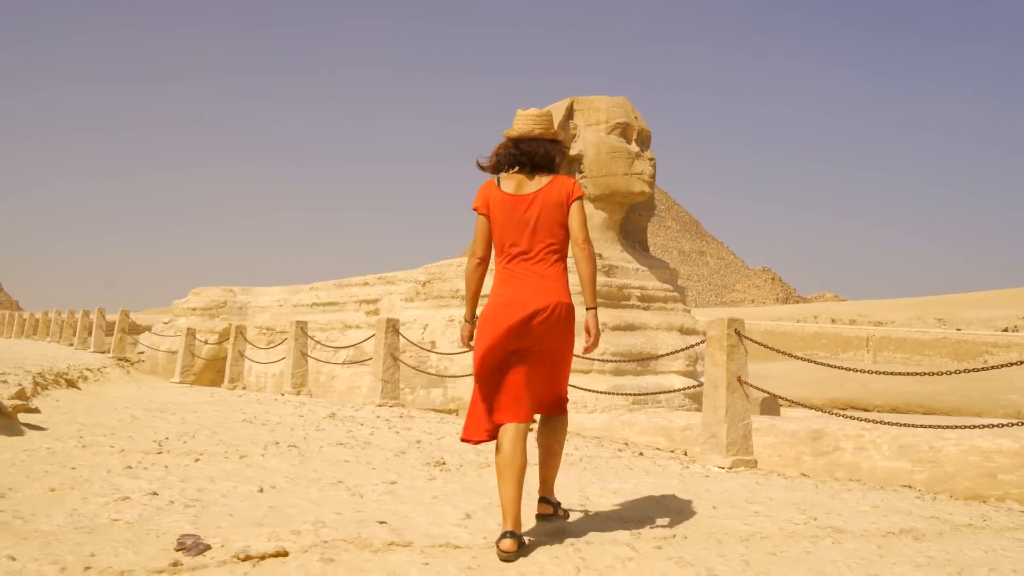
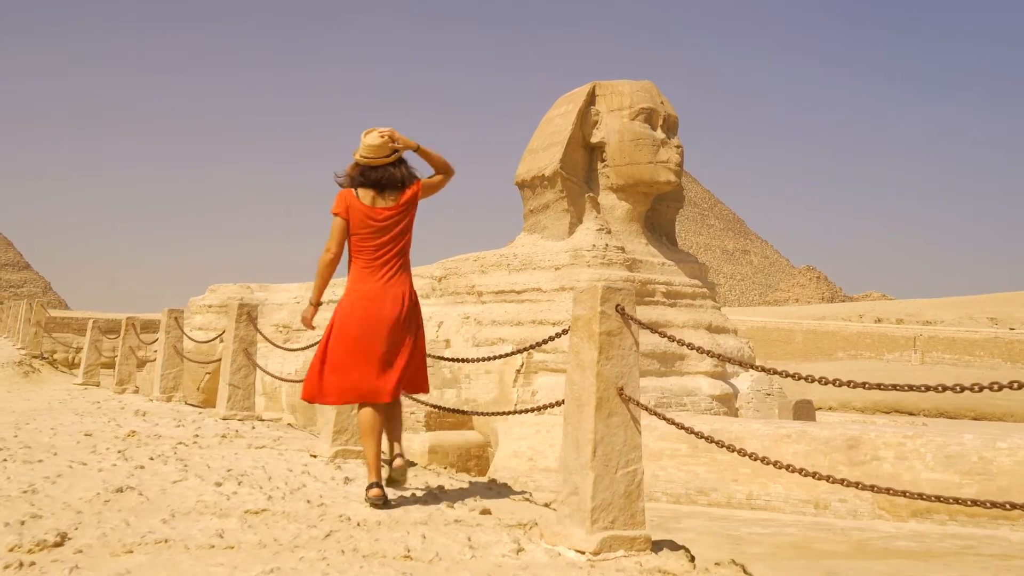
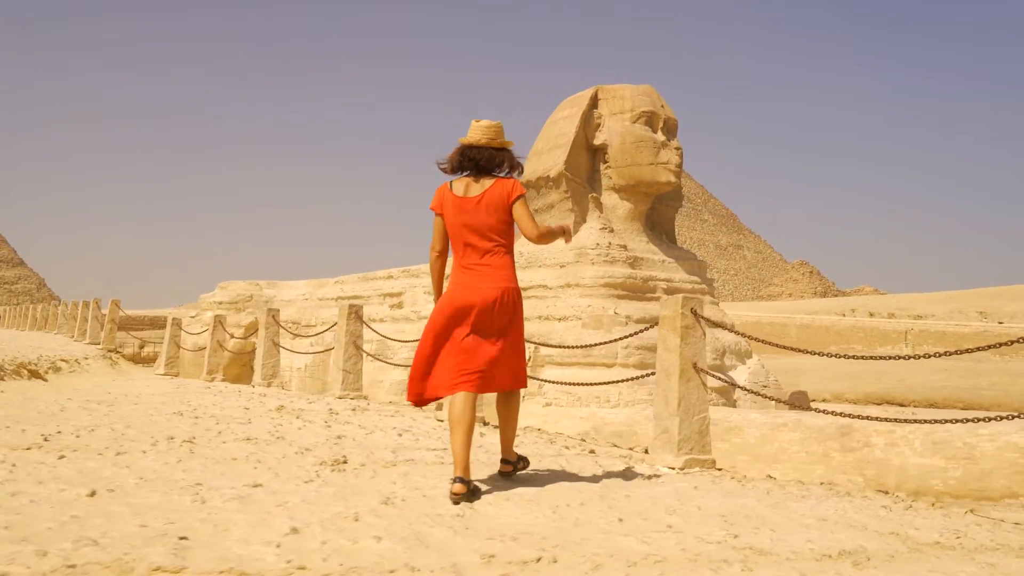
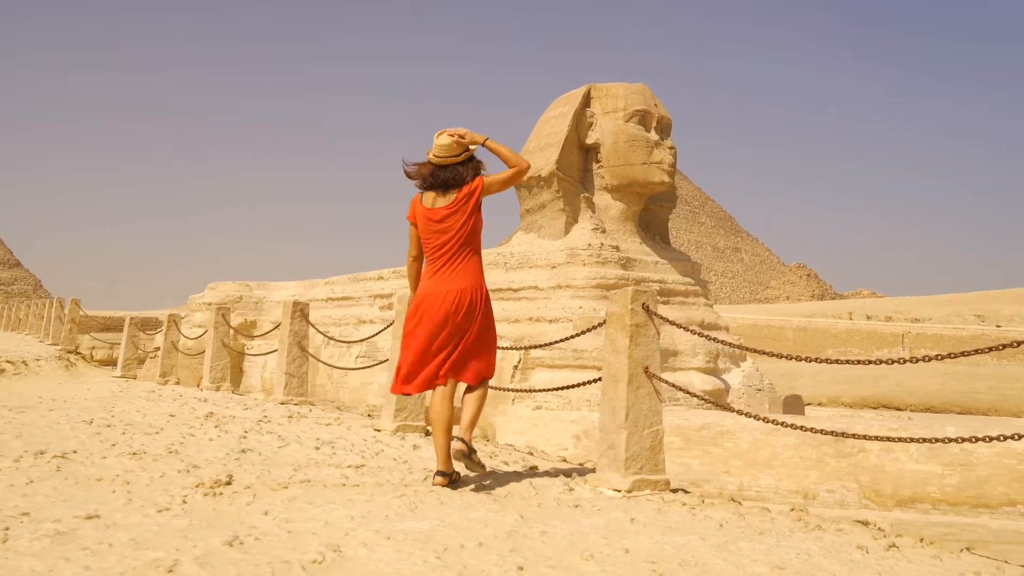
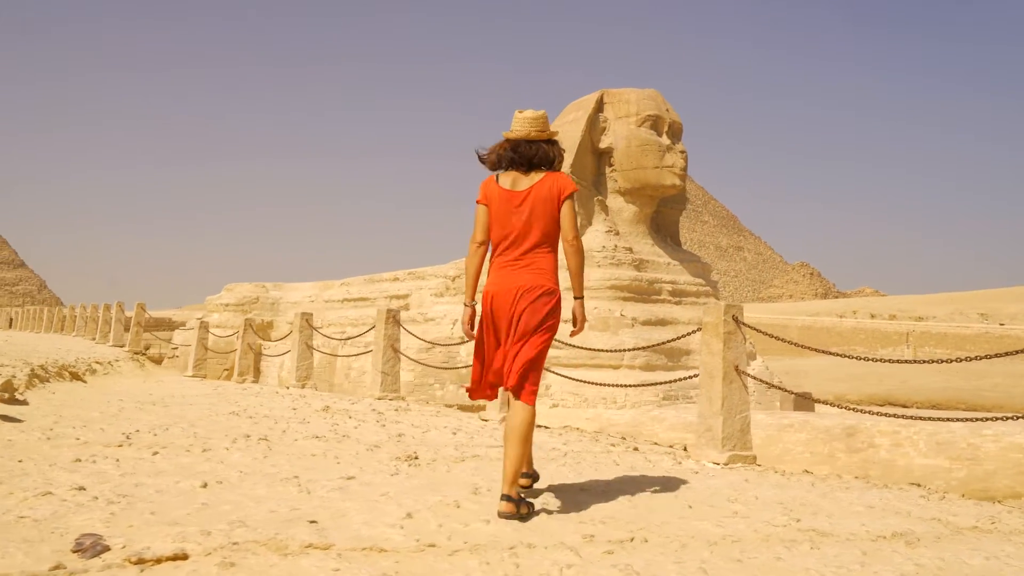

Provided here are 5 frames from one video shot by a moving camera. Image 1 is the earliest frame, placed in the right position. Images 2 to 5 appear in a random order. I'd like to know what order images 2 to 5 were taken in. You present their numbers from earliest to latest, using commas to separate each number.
5, 3, 4, 2
